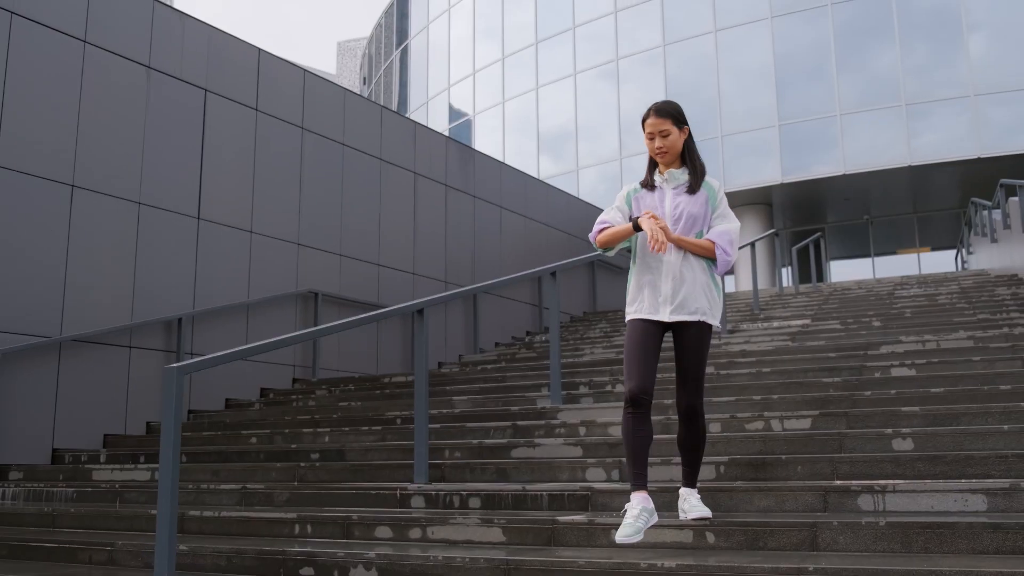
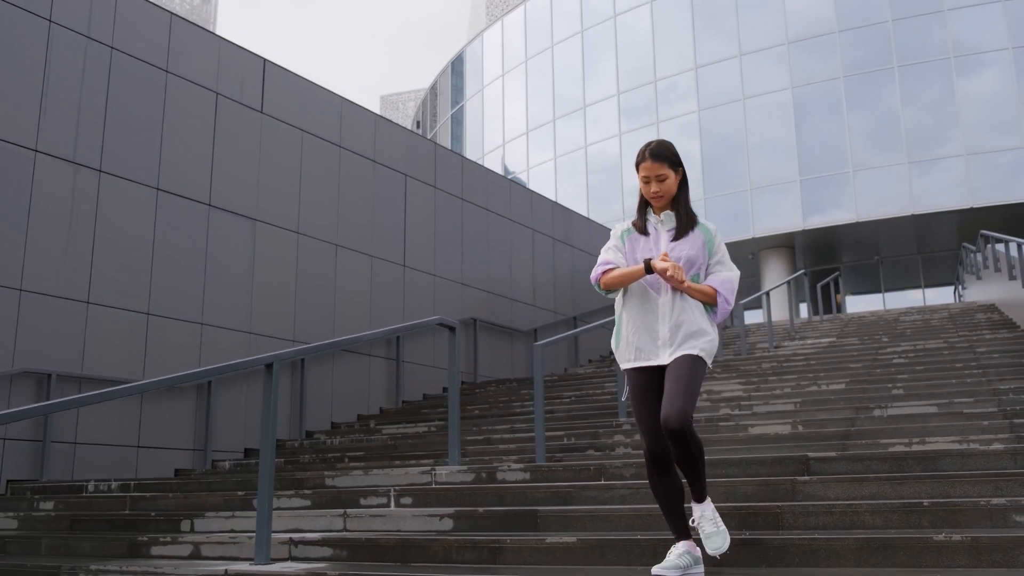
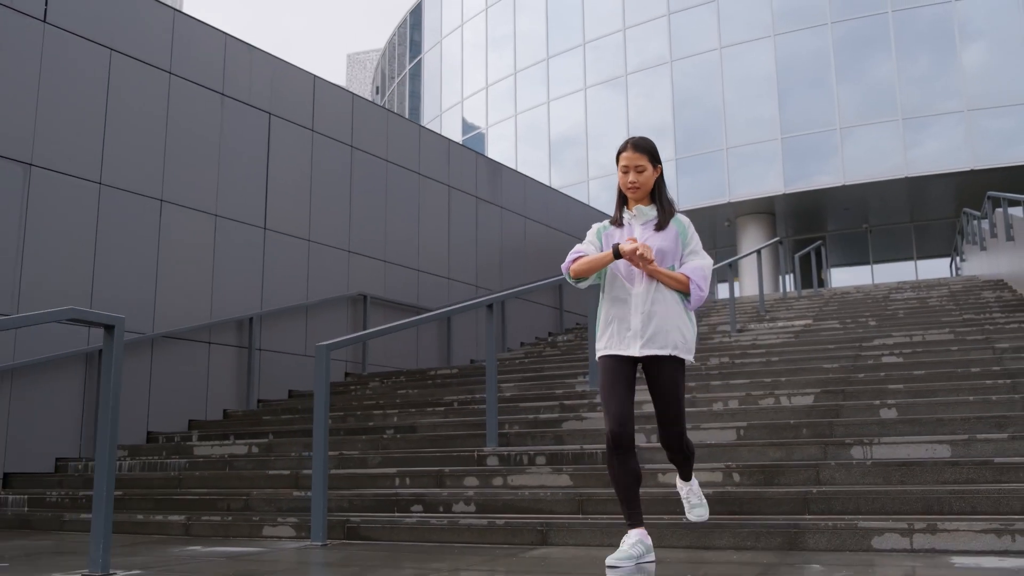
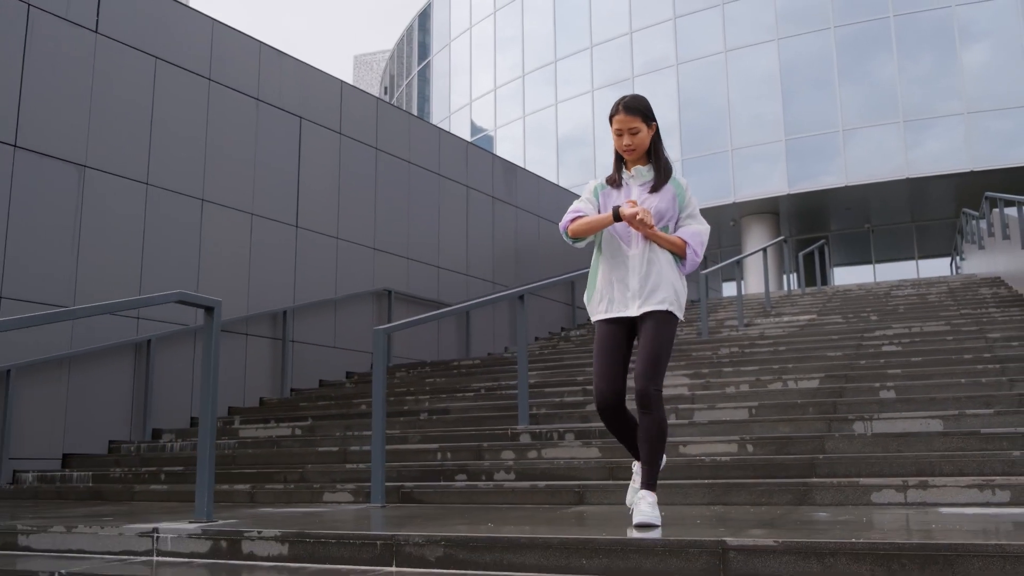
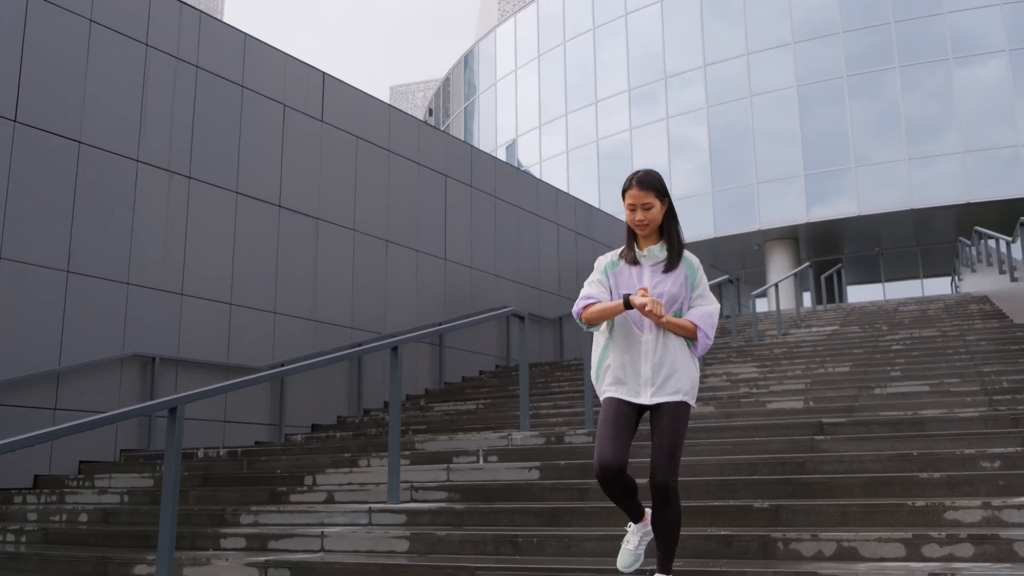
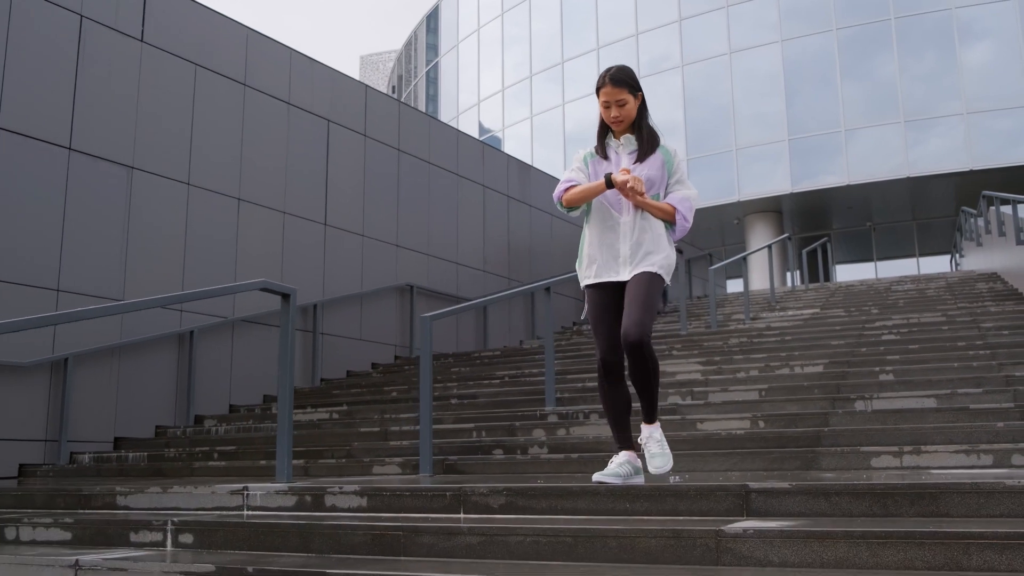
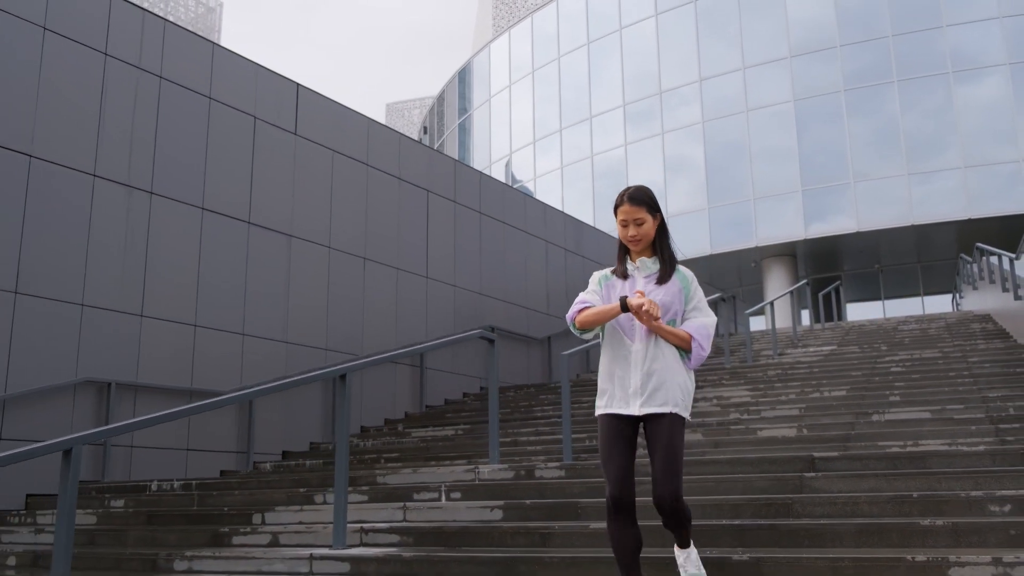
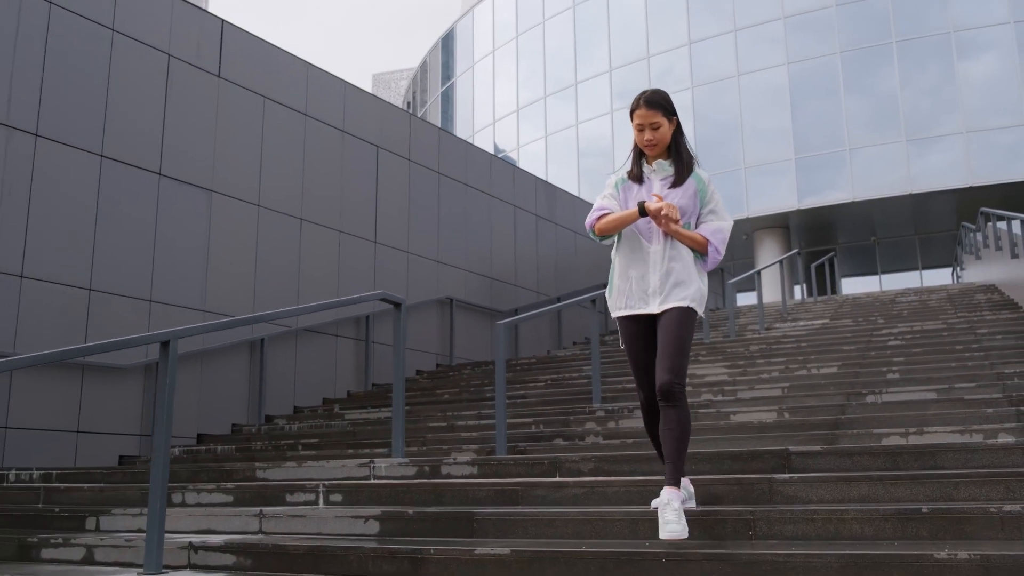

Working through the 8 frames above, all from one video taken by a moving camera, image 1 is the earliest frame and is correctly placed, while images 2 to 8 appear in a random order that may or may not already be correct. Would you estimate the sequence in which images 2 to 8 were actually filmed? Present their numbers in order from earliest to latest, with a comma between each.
3, 4, 6, 8, 2, 7, 5
